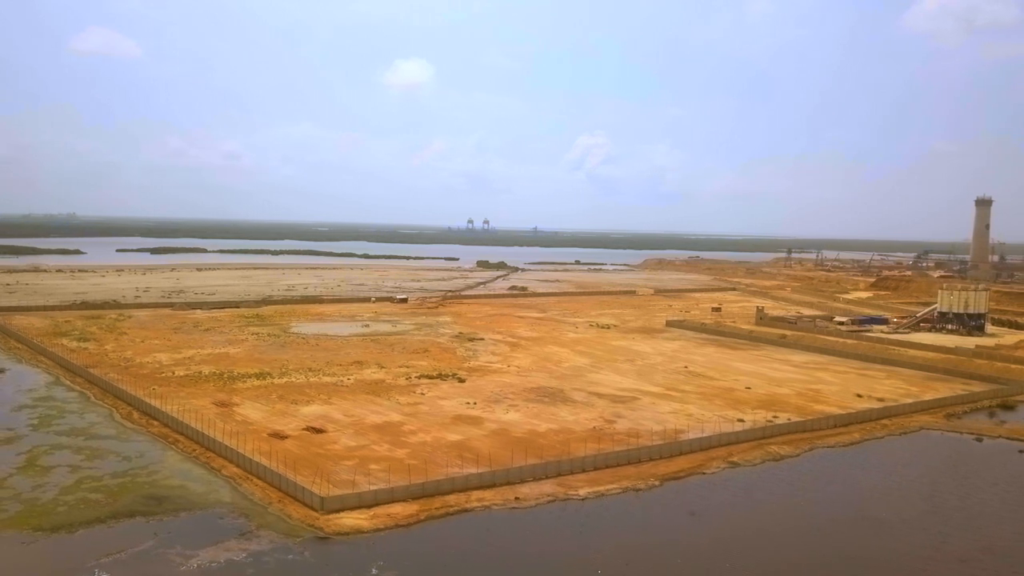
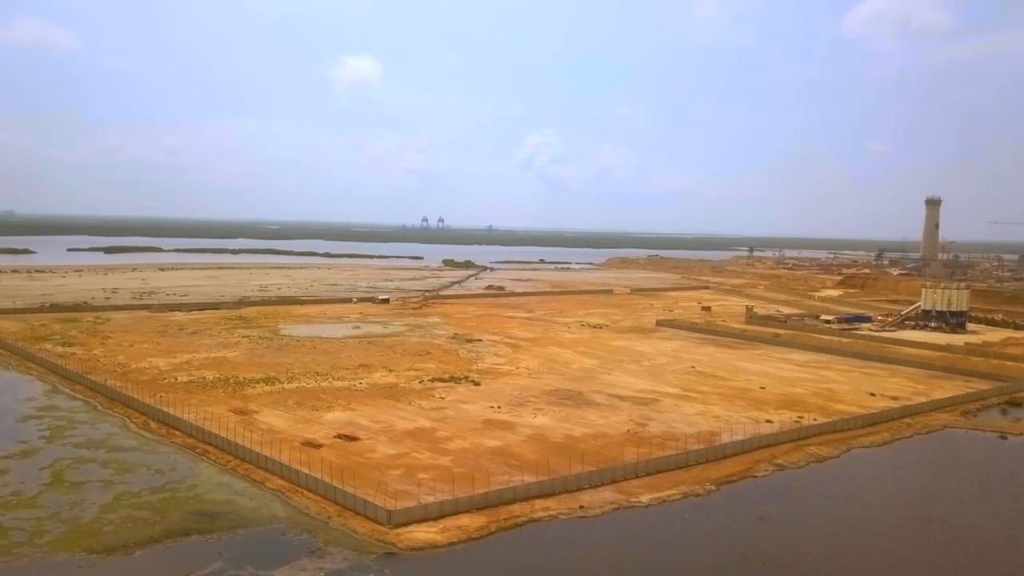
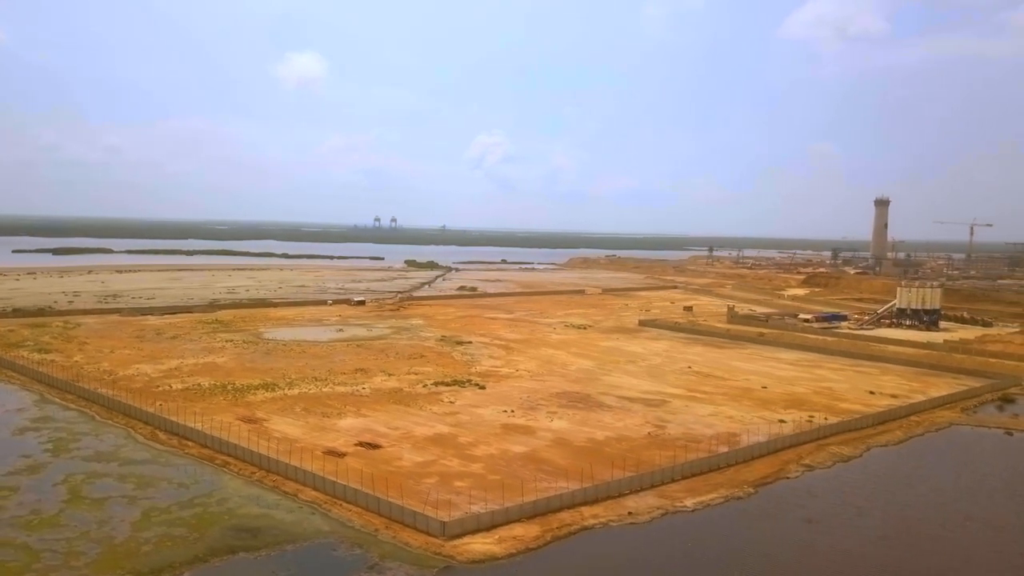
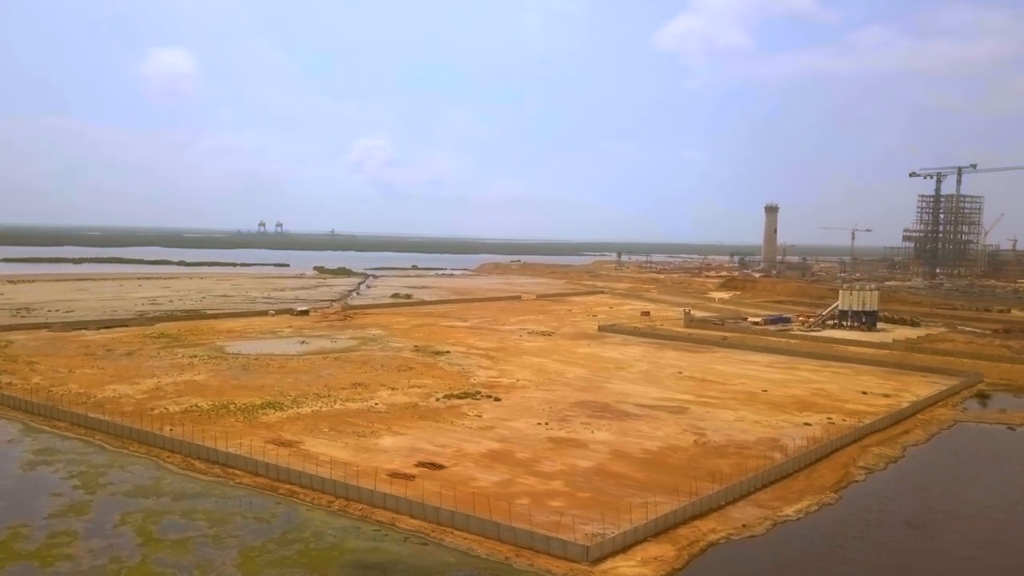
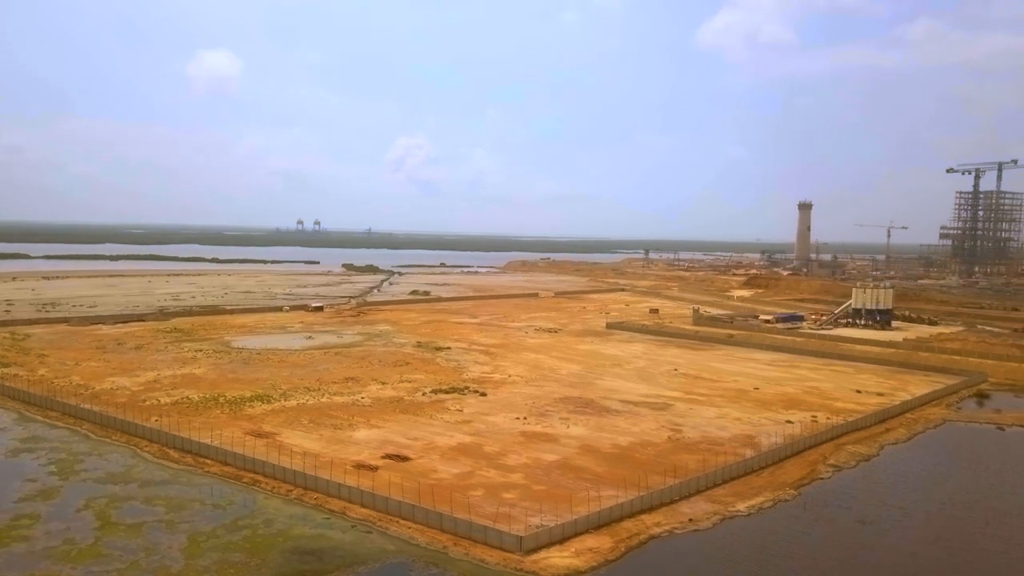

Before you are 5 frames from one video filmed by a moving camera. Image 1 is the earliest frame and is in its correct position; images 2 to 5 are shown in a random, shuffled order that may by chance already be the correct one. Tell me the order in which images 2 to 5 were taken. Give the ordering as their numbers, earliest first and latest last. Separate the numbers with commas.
2, 3, 5, 4
